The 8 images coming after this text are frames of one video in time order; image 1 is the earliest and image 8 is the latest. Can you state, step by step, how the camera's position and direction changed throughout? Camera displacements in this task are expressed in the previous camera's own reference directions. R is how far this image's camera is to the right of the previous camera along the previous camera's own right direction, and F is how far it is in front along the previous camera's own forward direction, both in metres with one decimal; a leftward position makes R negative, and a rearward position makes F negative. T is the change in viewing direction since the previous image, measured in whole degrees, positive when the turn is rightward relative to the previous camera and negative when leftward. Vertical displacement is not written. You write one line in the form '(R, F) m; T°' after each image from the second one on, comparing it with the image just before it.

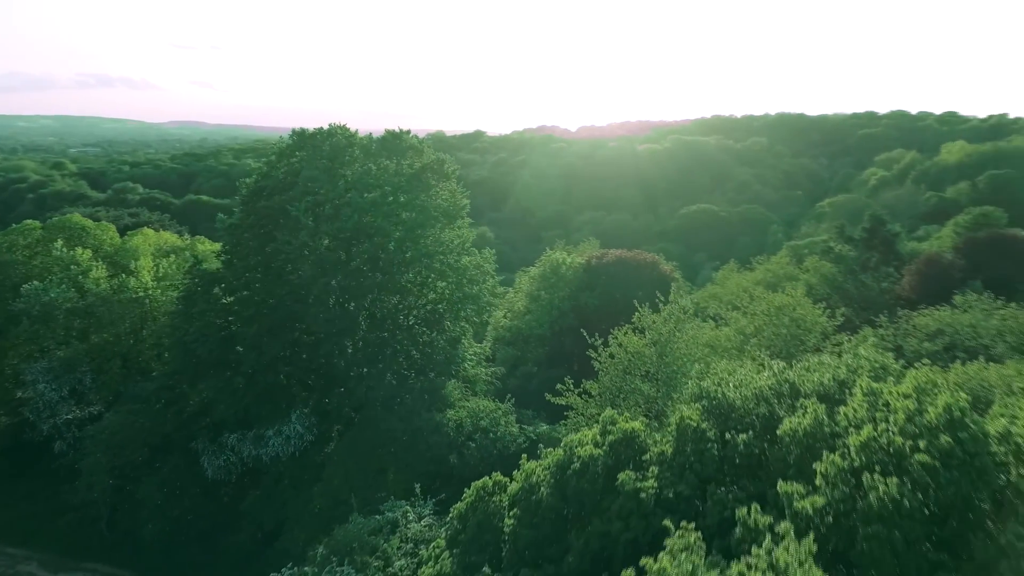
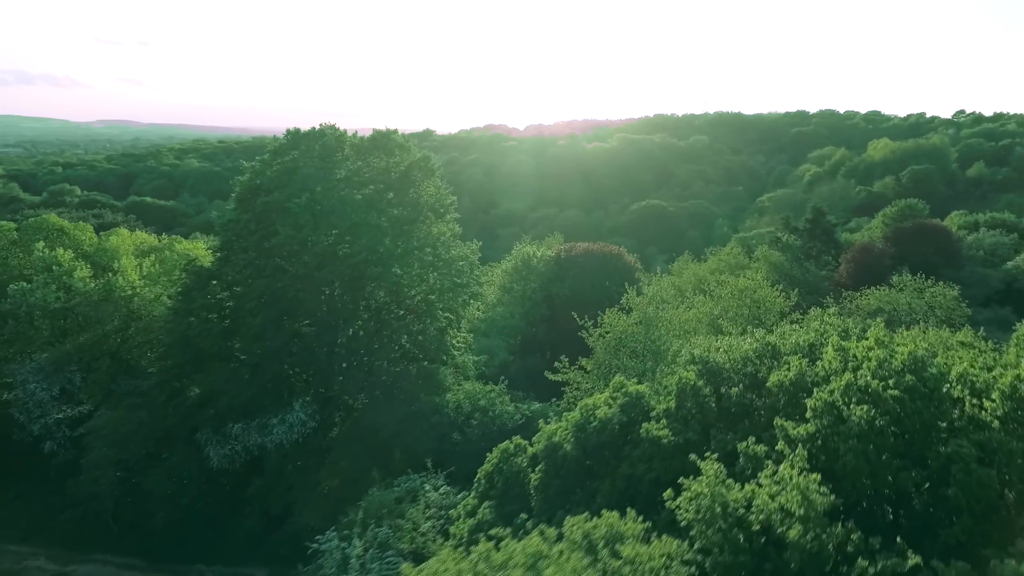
(-1.4, -1.4) m; +5°
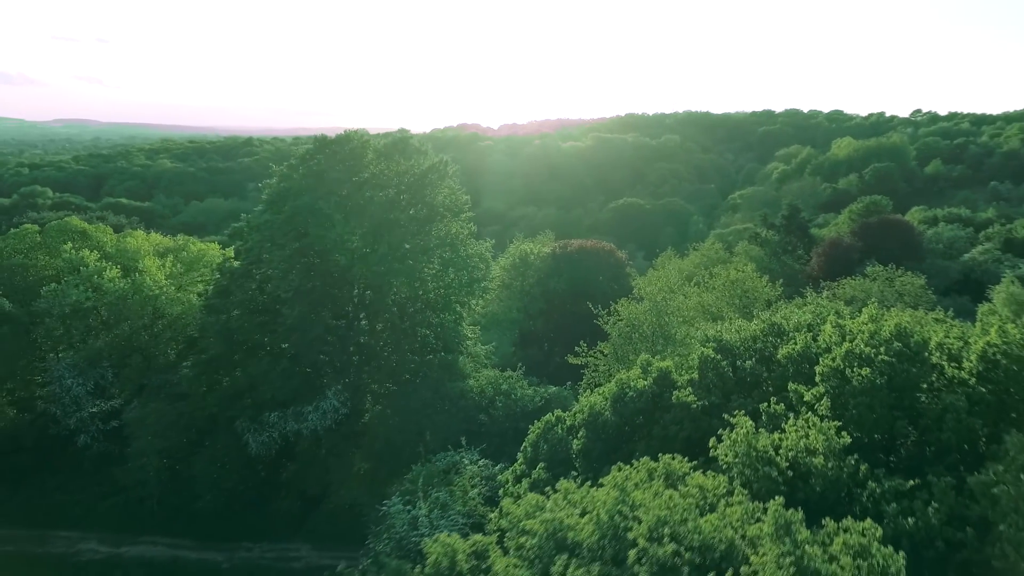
(-1.6, -1.7) m; +3°
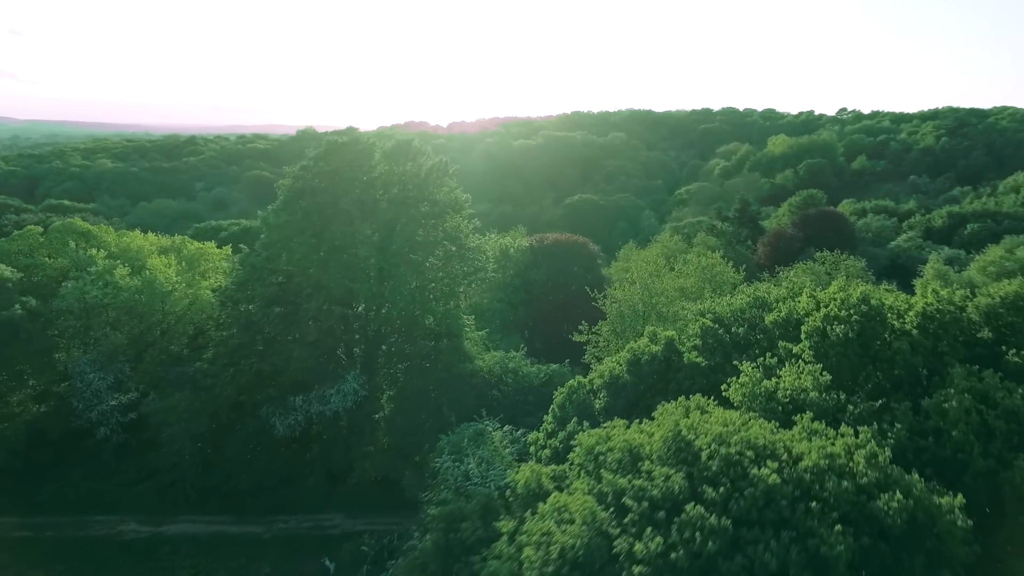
(-2.2, -2.3) m; +5°
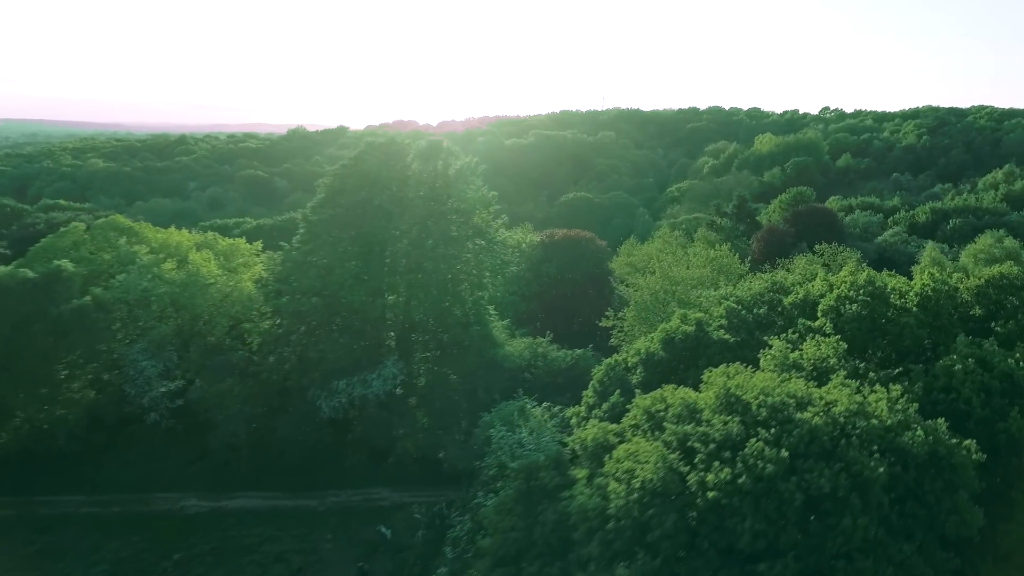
(-1.8, -1.8) m; +1°
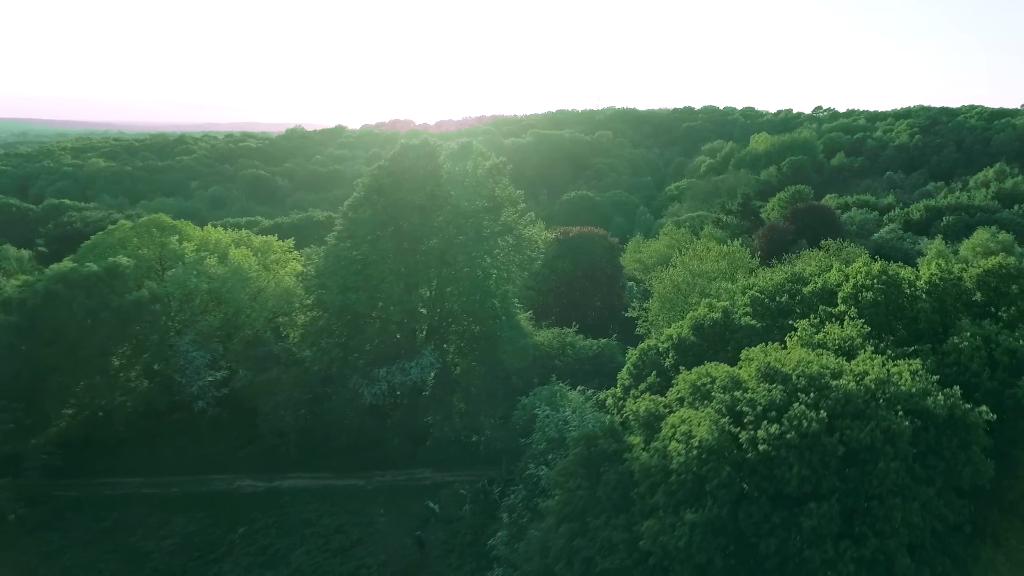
(-1.6, -1.6) m; +1°
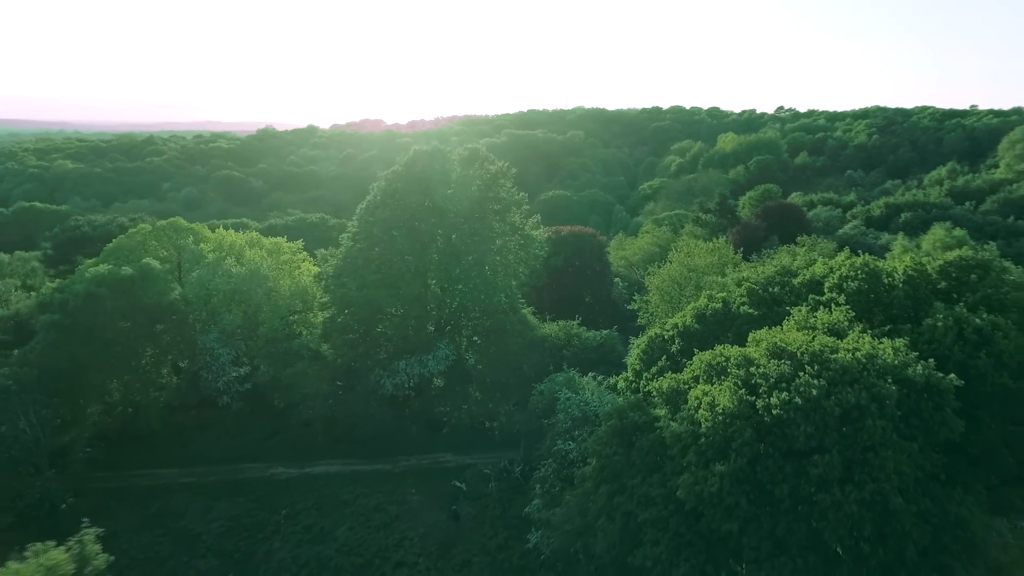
(-1.9, -2.0) m; +3°
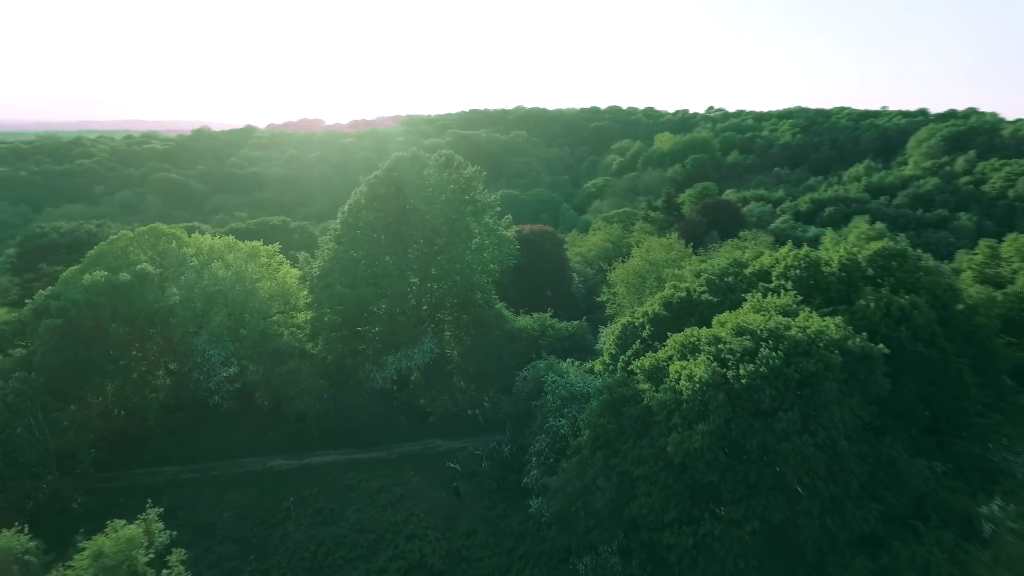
(-1.9, -2.2) m; +5°
